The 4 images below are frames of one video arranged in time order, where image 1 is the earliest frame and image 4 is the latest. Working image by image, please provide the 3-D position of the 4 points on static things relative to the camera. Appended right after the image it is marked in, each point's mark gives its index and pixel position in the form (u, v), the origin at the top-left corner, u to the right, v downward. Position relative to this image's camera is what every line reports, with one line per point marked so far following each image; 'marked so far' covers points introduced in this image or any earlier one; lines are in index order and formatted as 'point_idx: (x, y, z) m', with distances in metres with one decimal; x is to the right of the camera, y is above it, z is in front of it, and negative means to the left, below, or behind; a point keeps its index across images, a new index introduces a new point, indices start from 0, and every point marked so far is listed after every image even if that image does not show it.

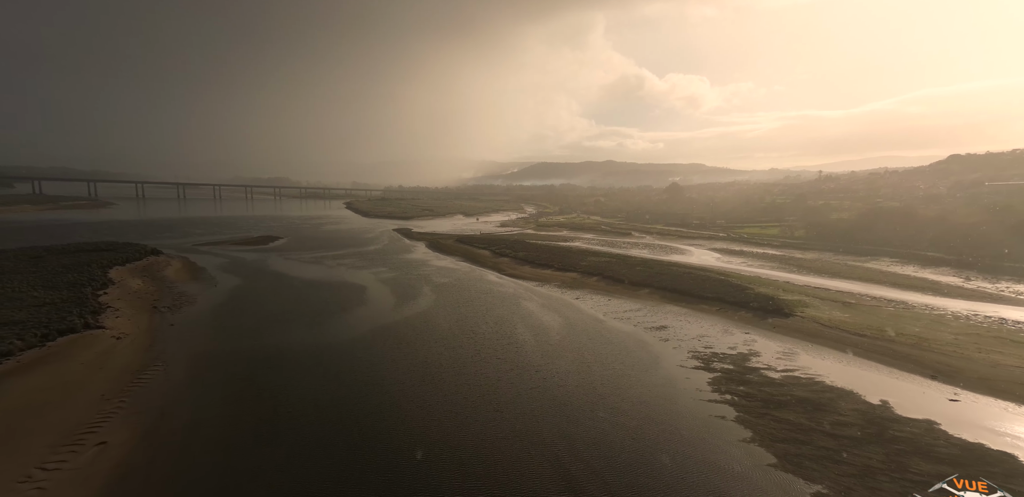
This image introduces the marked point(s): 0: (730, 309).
0: (+8.5, -2.4, +18.1) m
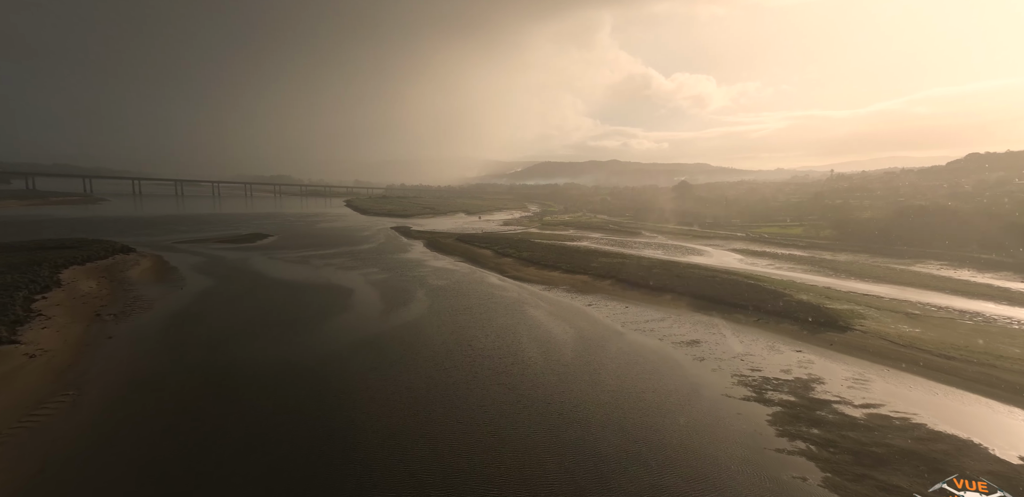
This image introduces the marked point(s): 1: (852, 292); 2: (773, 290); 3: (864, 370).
0: (+8.6, -2.4, +15.5) m
1: (+13.8, -1.7, +19.1) m
2: (+10.7, -1.7, +19.3) m
3: (+8.4, -2.9, +11.2) m
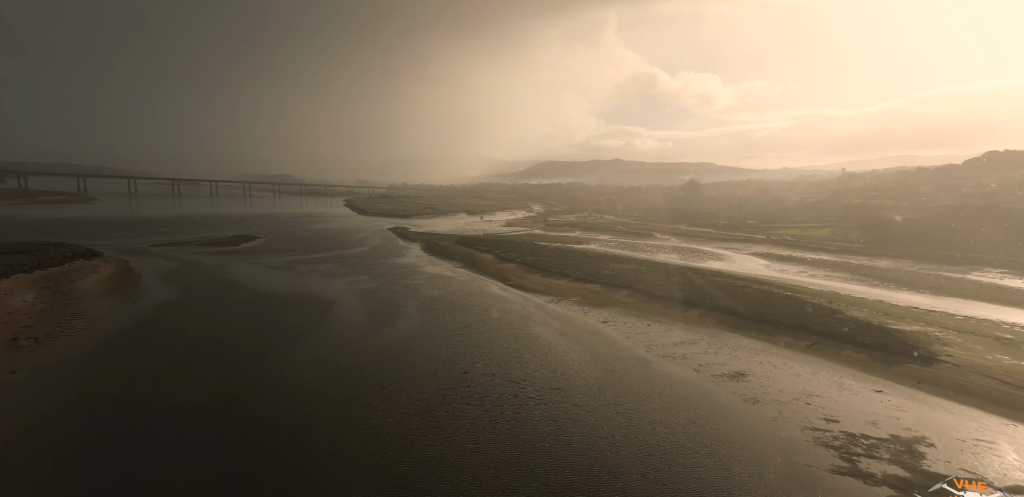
0: (+8.7, -2.7, +12.9) m
1: (+14.0, -2.0, +16.4) m
2: (+10.9, -2.0, +16.6) m
3: (+8.5, -3.2, +8.5) m
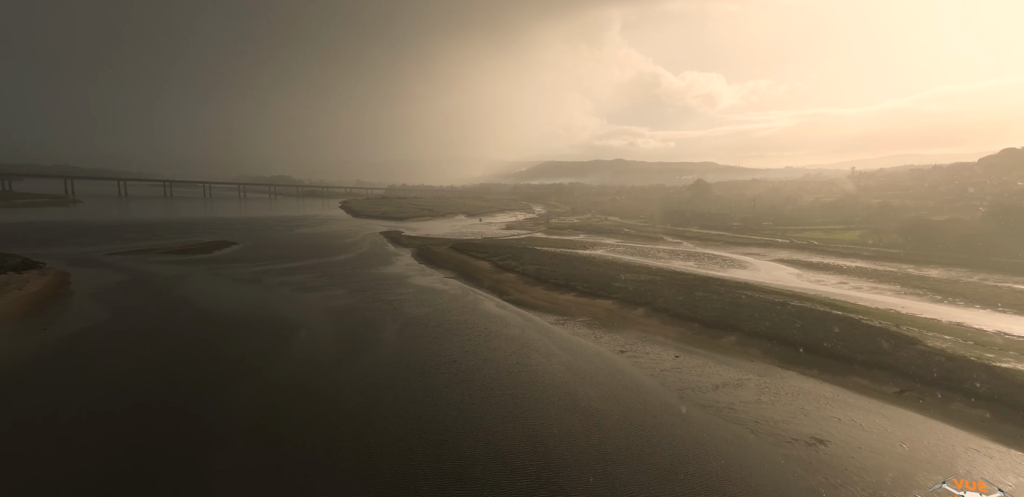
0: (+8.6, -3.1, +9.7) m
1: (+13.9, -2.4, +13.2) m
2: (+10.8, -2.4, +13.5) m
3: (+8.3, -3.6, +5.3) m
